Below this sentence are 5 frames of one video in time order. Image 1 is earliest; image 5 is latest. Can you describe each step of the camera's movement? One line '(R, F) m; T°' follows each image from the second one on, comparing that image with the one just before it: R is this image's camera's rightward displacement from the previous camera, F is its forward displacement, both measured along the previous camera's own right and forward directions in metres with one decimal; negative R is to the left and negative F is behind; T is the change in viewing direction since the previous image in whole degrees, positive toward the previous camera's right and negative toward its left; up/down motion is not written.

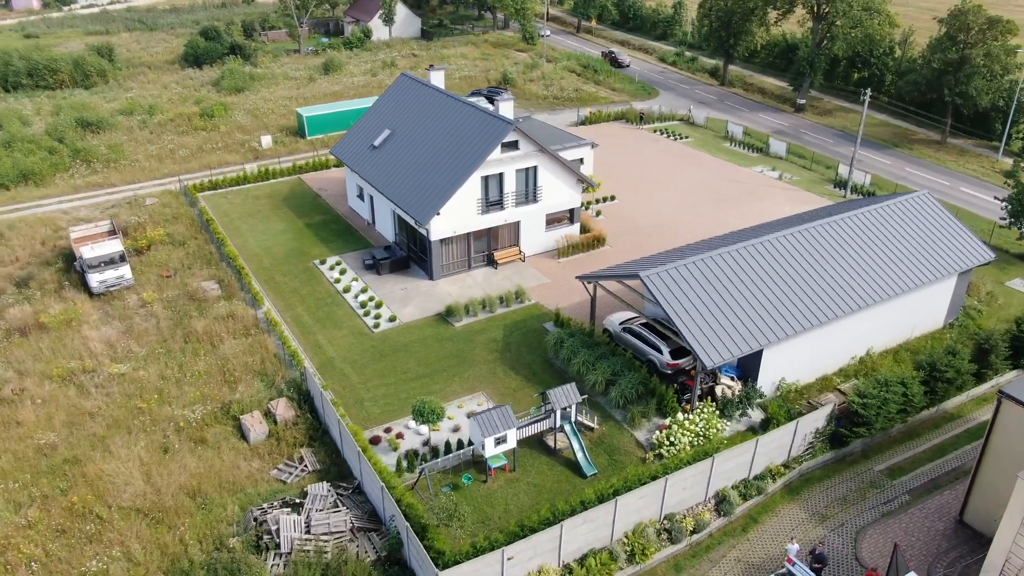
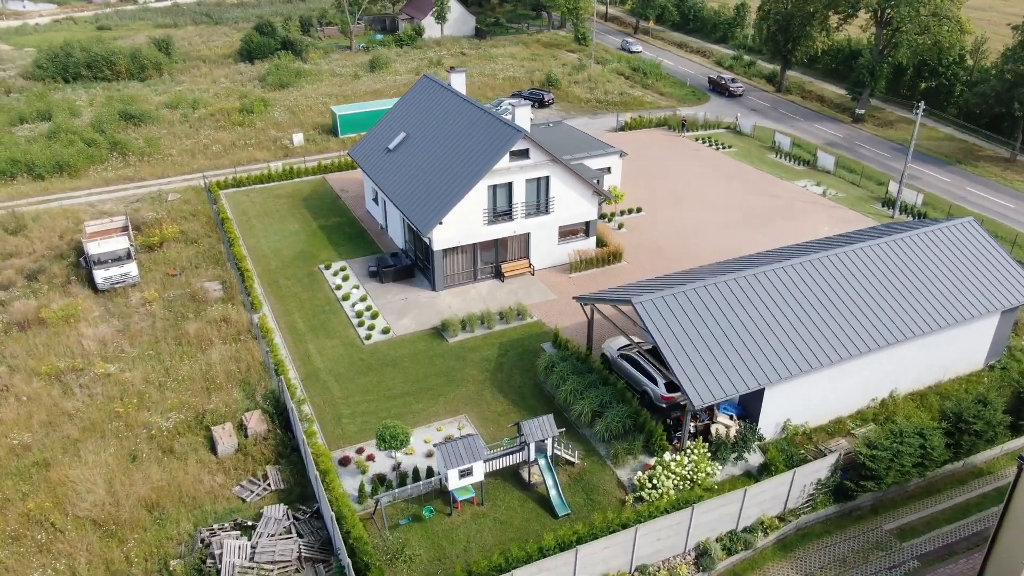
(+2.2, +1.4) m; -5°
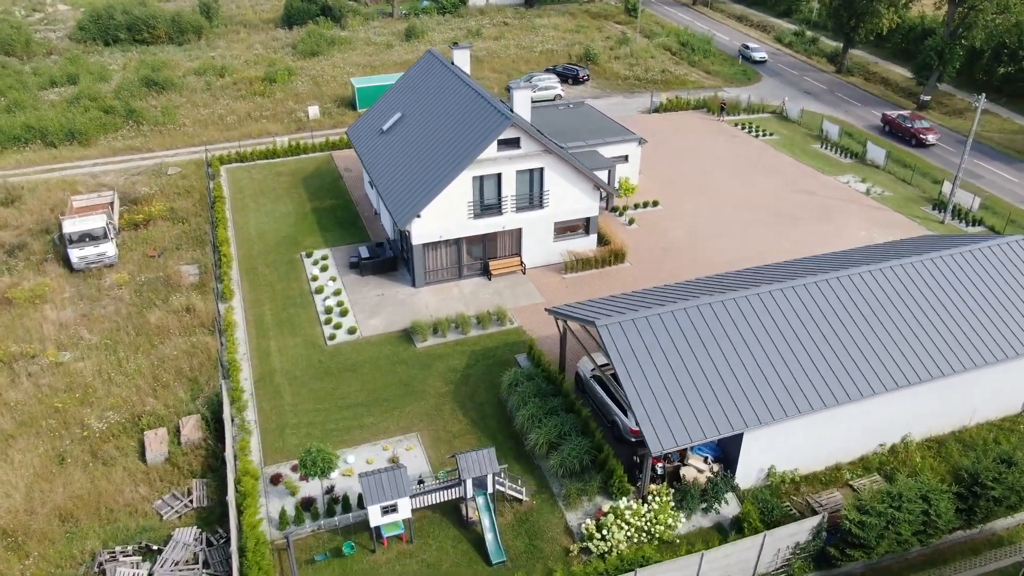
(+2.7, +2.4) m; -5°
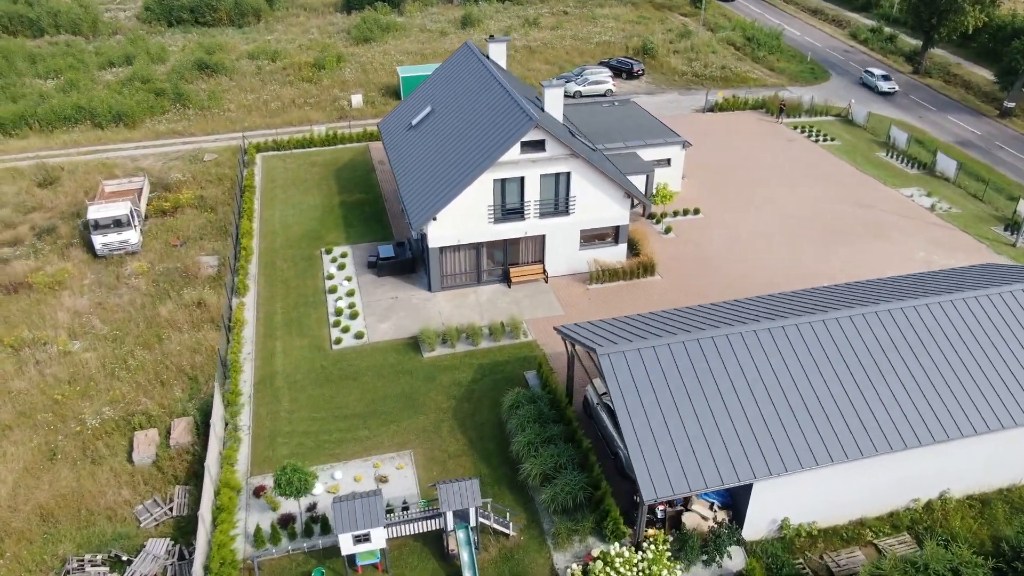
(+1.4, +1.4) m; -5°
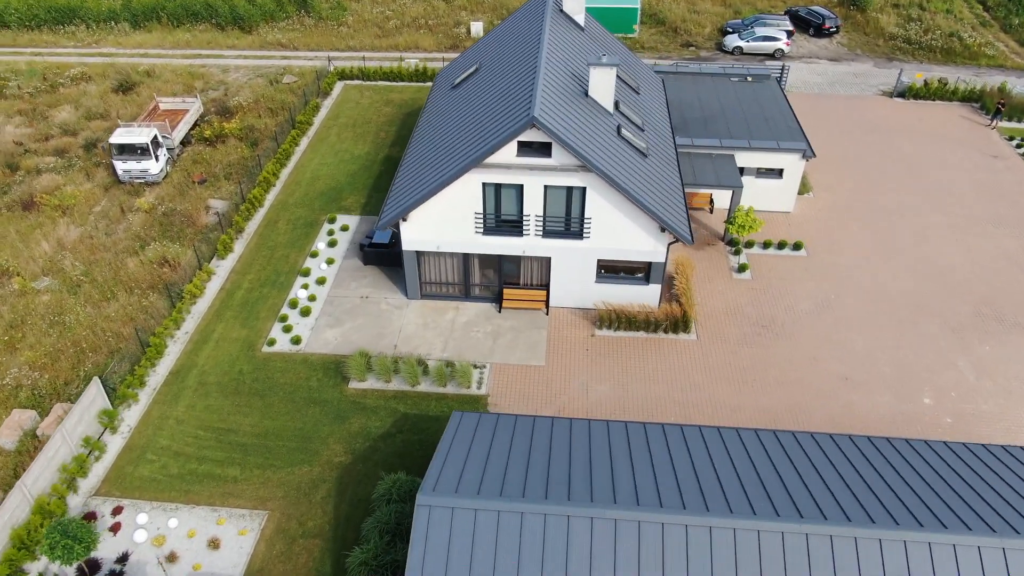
(+5.7, +6.1) m; -15°
